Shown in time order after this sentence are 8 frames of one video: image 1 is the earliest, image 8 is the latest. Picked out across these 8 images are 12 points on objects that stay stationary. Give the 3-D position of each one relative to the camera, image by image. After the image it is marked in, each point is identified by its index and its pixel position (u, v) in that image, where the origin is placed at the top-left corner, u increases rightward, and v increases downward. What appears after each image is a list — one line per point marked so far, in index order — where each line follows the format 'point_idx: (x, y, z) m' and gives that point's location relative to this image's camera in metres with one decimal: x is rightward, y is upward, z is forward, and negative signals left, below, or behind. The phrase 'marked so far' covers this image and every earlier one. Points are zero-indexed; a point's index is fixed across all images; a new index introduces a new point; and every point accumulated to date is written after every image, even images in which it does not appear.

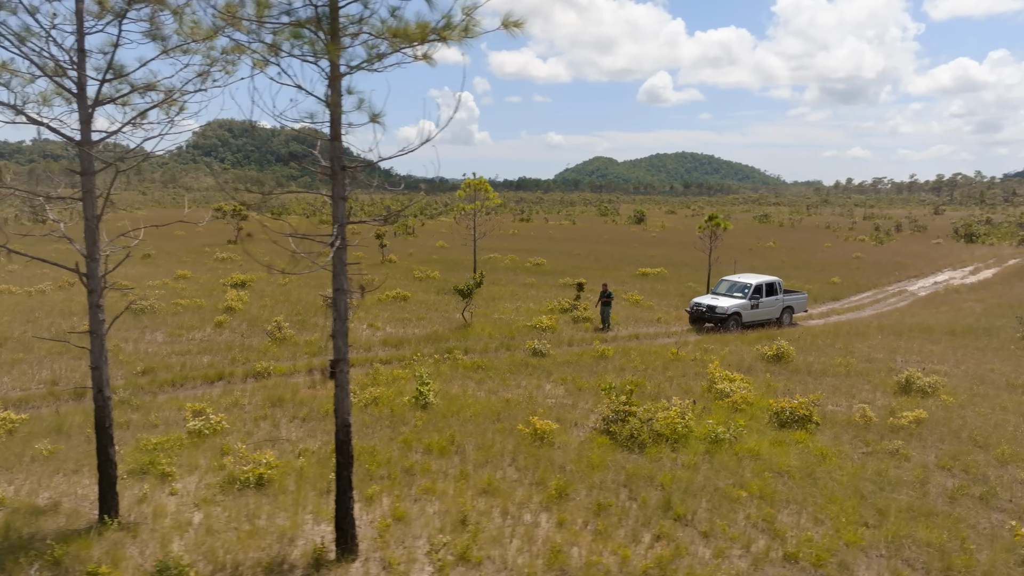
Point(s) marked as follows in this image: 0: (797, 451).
0: (+3.9, -2.3, +9.8) m
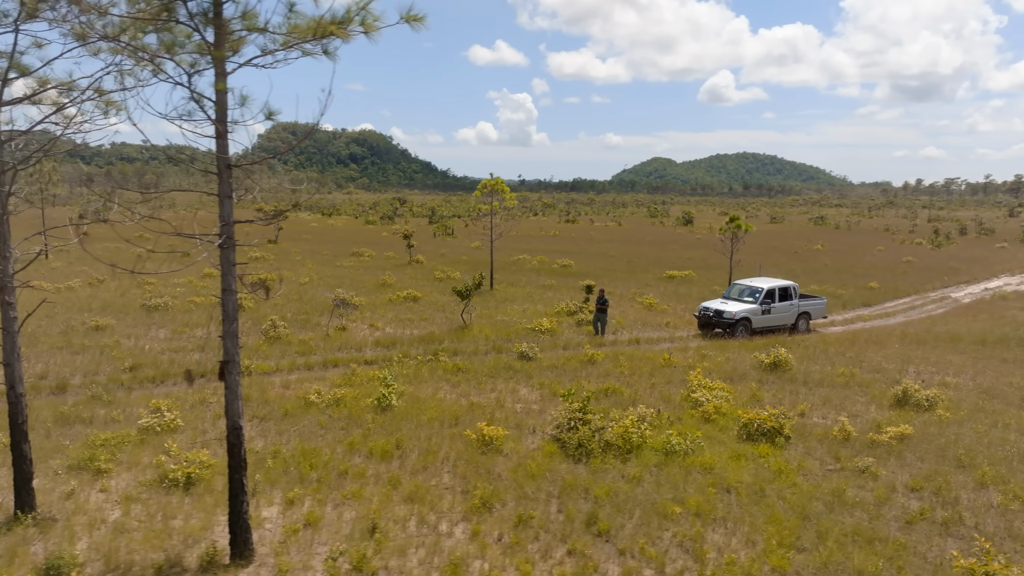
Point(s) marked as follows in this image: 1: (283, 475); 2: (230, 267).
0: (+3.1, -2.3, +9.2) m
1: (-2.9, -2.3, +8.8) m
2: (-2.5, +0.2, +6.3) m
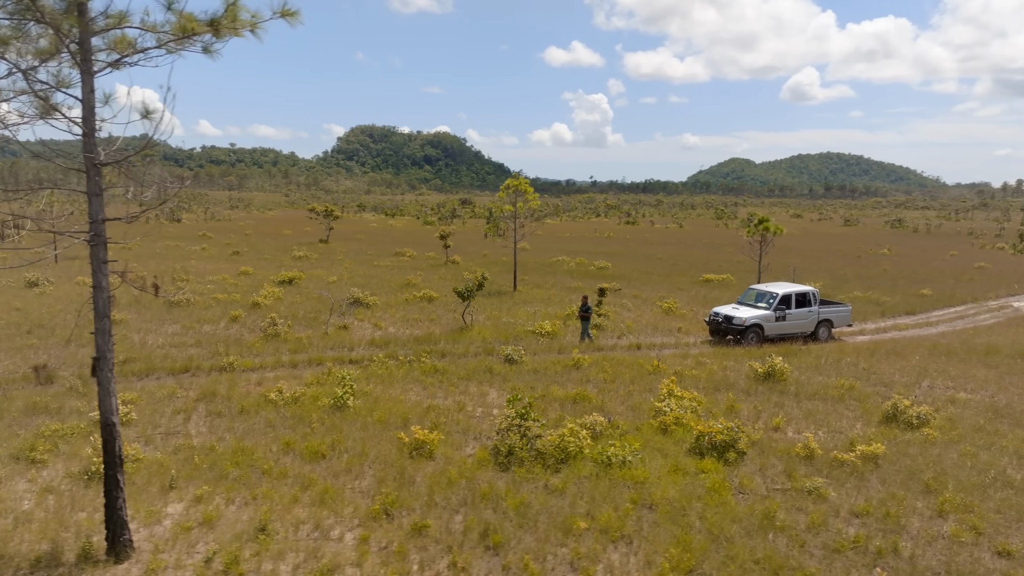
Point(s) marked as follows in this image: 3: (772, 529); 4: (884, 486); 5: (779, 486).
0: (+2.1, -2.4, +8.7) m
1: (-3.9, -2.3, +8.9) m
2: (-3.7, +0.2, +6.4) m
3: (+2.8, -2.6, +7.7) m
4: (+4.7, -2.5, +9.0) m
5: (+3.4, -2.5, +8.9) m
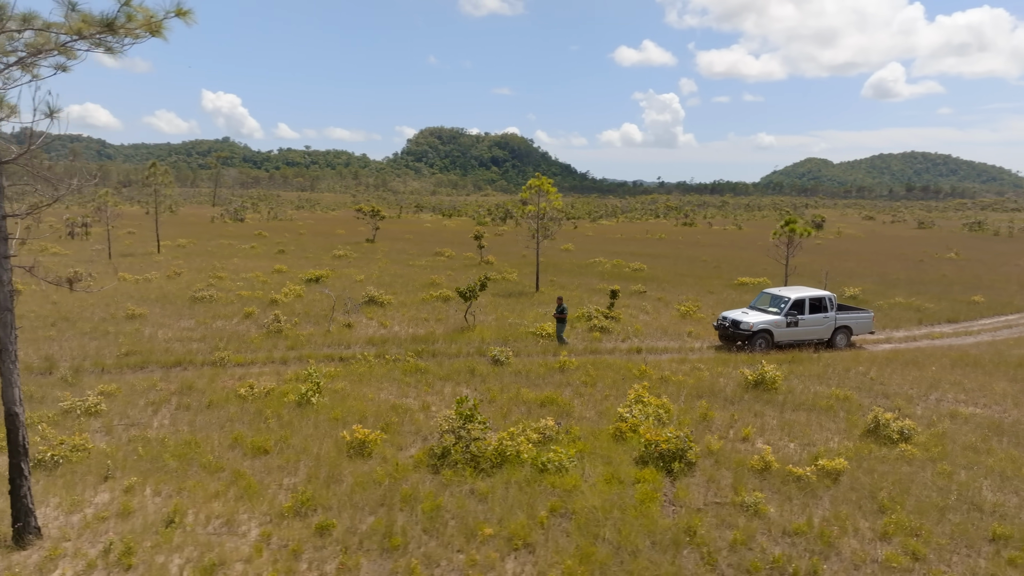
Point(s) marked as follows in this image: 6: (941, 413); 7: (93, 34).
0: (+1.2, -2.4, +8.4) m
1: (-4.7, -2.3, +9.1) m
2: (-4.8, +0.3, +6.6) m
3: (+1.8, -2.7, +7.3) m
4: (+3.9, -2.6, +8.4) m
5: (+2.5, -2.5, +8.5) m
6: (+7.4, -2.2, +12.3) m
7: (-4.0, +2.4, +6.6) m
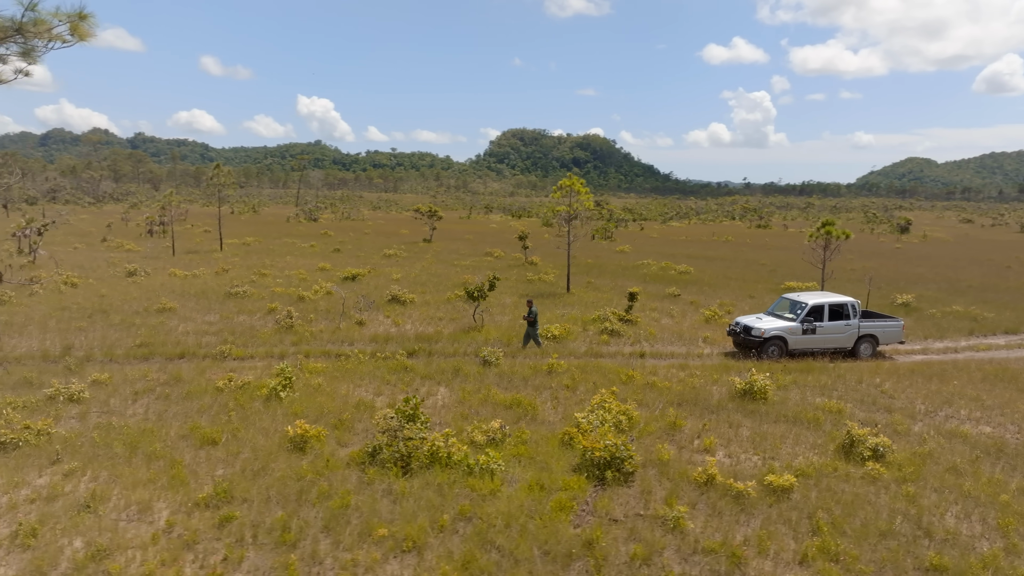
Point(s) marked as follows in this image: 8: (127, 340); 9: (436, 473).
0: (+0.2, -2.4, +8.2) m
1: (-5.6, -2.2, +9.5) m
2: (-5.9, +0.4, +7.1) m
3: (+0.7, -2.7, +7.0) m
4: (+2.8, -2.6, +7.9) m
5: (+1.5, -2.6, +8.1) m
6: (+6.8, -2.3, +11.3) m
7: (-5.0, +2.4, +7.0) m
8: (-9.1, -1.2, +16.6) m
9: (-0.9, -2.3, +8.8) m
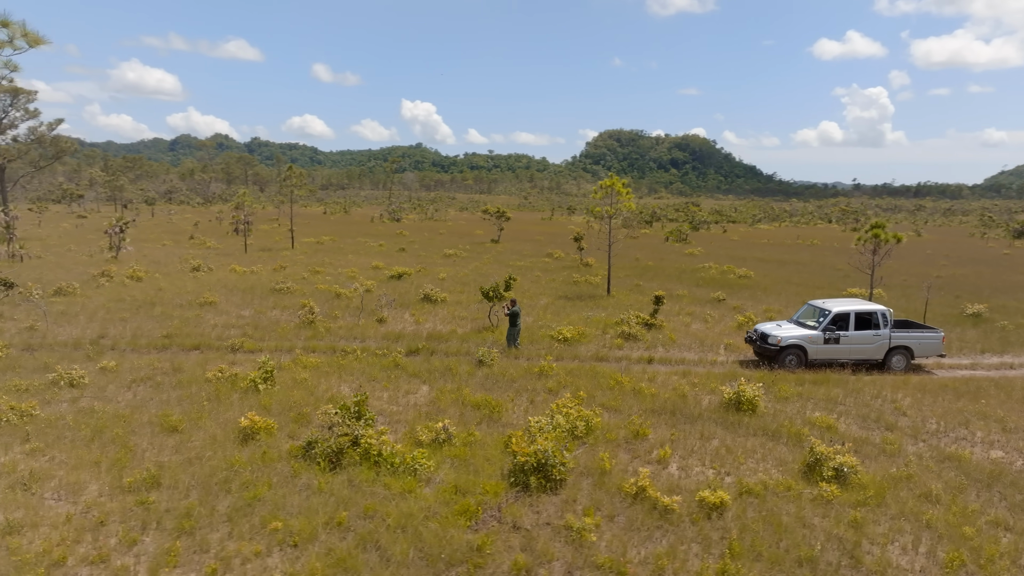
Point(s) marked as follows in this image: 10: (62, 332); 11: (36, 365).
0: (-0.8, -2.4, +8.0) m
1: (-6.4, -2.1, +10.1) m
2: (-7.0, +0.5, +7.8) m
3: (-0.5, -2.7, +6.8) m
4: (+1.8, -2.7, +7.5) m
5: (+0.4, -2.6, +7.9) m
6: (+6.2, -2.4, +10.3) m
7: (-6.1, +2.5, +7.6) m
8: (-8.9, -1.1, +17.7) m
9: (-1.9, -2.3, +8.8) m
10: (-11.2, -1.1, +17.5) m
11: (-9.2, -1.5, +13.7) m
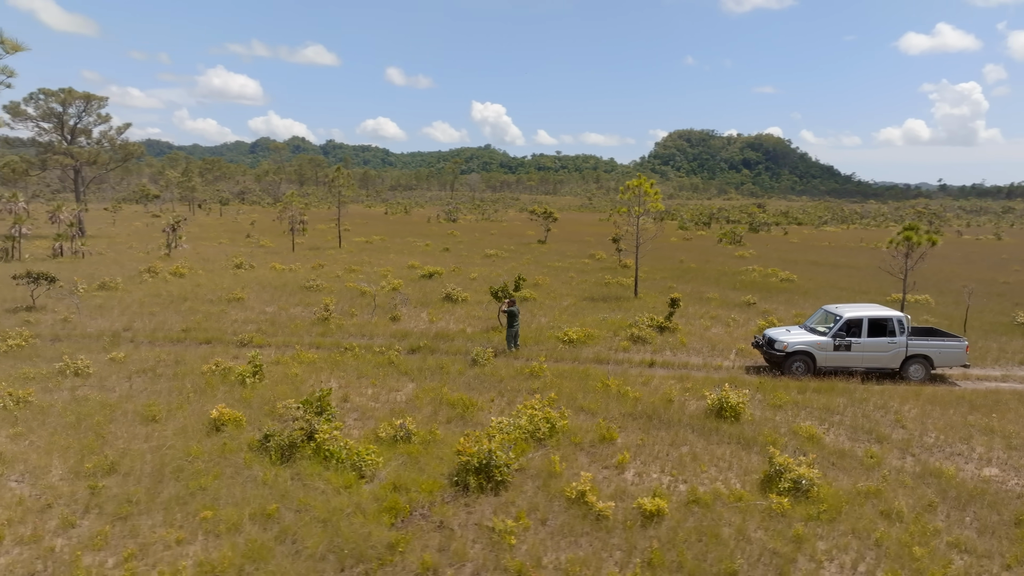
0: (-1.6, -2.4, +8.1) m
1: (-7.0, -2.0, +10.7) m
2: (-7.7, +0.6, +8.4) m
3: (-1.4, -2.7, +6.9) m
4: (+0.9, -2.7, +7.3) m
5: (-0.4, -2.6, +7.8) m
6: (+5.6, -2.5, +9.7) m
7: (-6.8, +2.6, +8.1) m
8: (-8.7, -1.0, +18.4) m
9: (-2.6, -2.2, +9.0) m
10: (-11.0, -0.9, +18.5) m
11: (-9.4, -1.4, +14.5) m
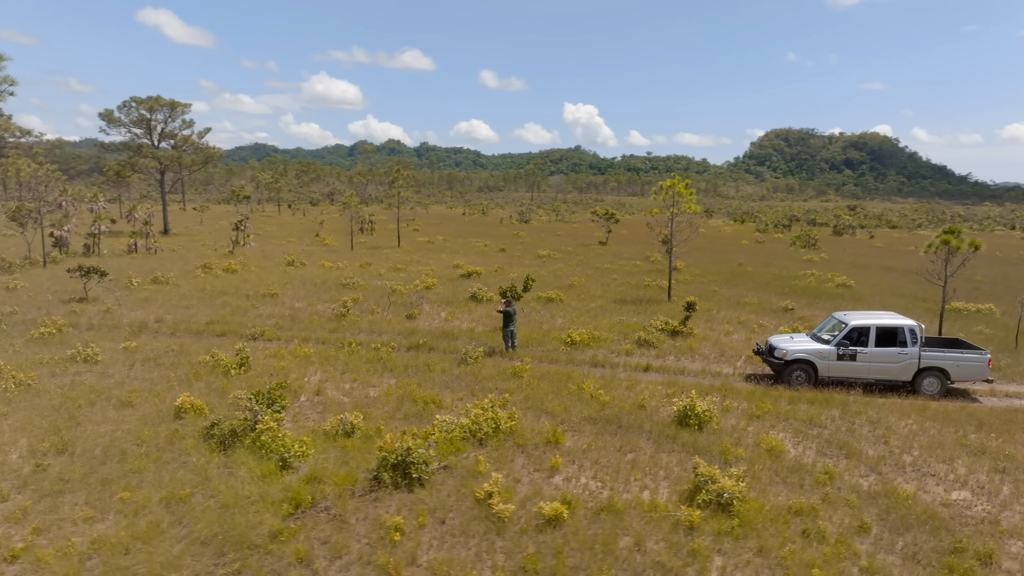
0: (-2.6, -2.3, +8.3) m
1: (-7.7, -1.8, +11.6) m
2: (-8.6, +0.7, +9.3) m
3: (-2.6, -2.6, +7.1) m
4: (-0.3, -2.7, +7.2) m
5: (-1.5, -2.6, +7.9) m
6: (+4.6, -2.6, +9.1) m
7: (-7.8, +2.8, +9.0) m
8: (-8.5, -0.8, +19.4) m
9: (-3.5, -2.2, +9.3) m
10: (-10.7, -0.8, +19.8) m
11: (-9.7, -1.2, +15.6) m
